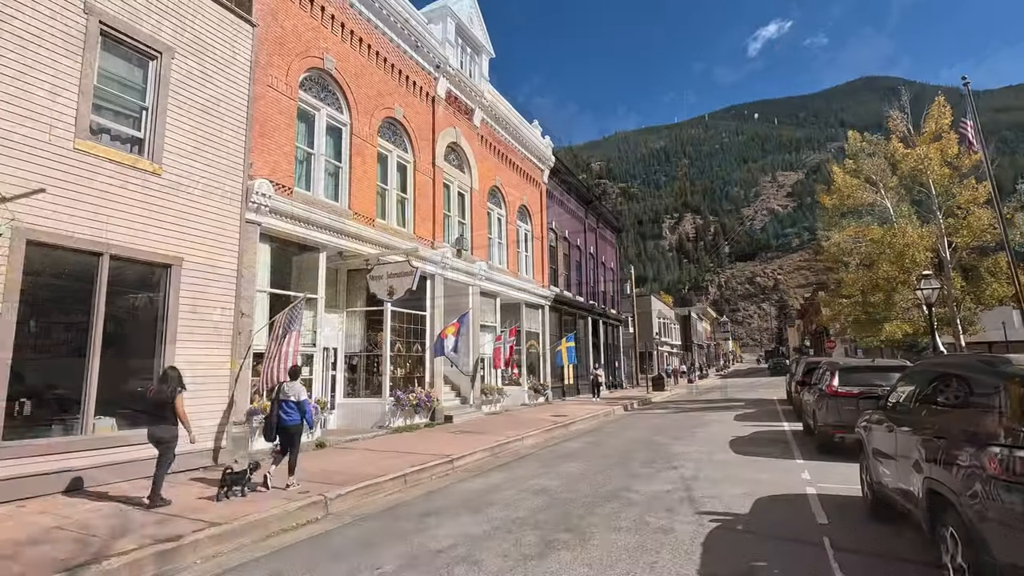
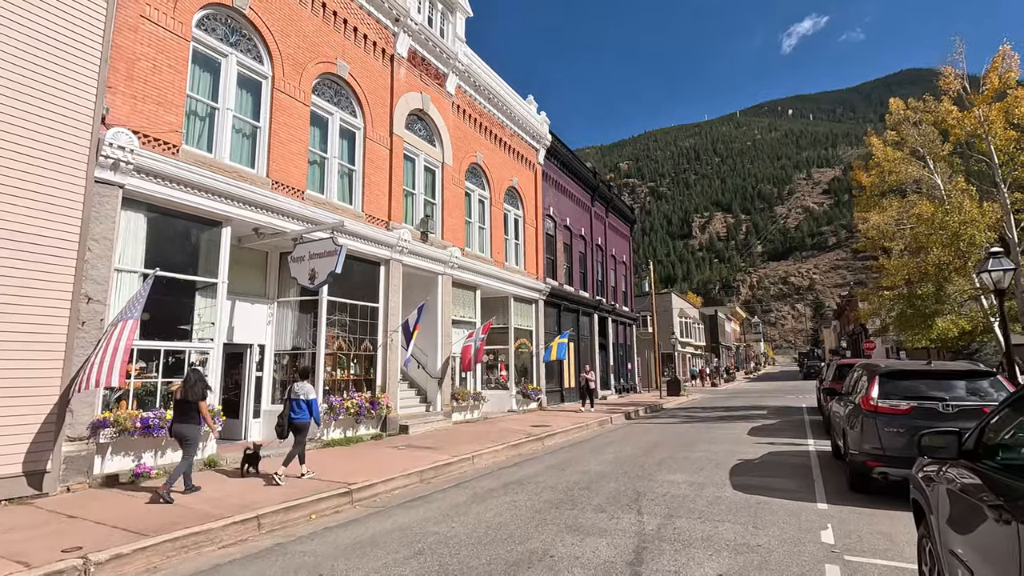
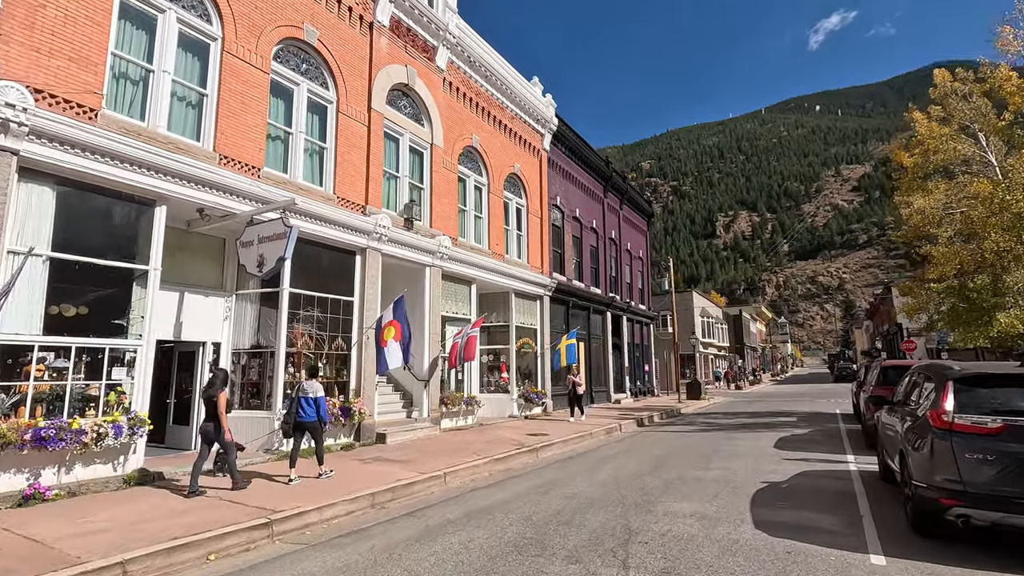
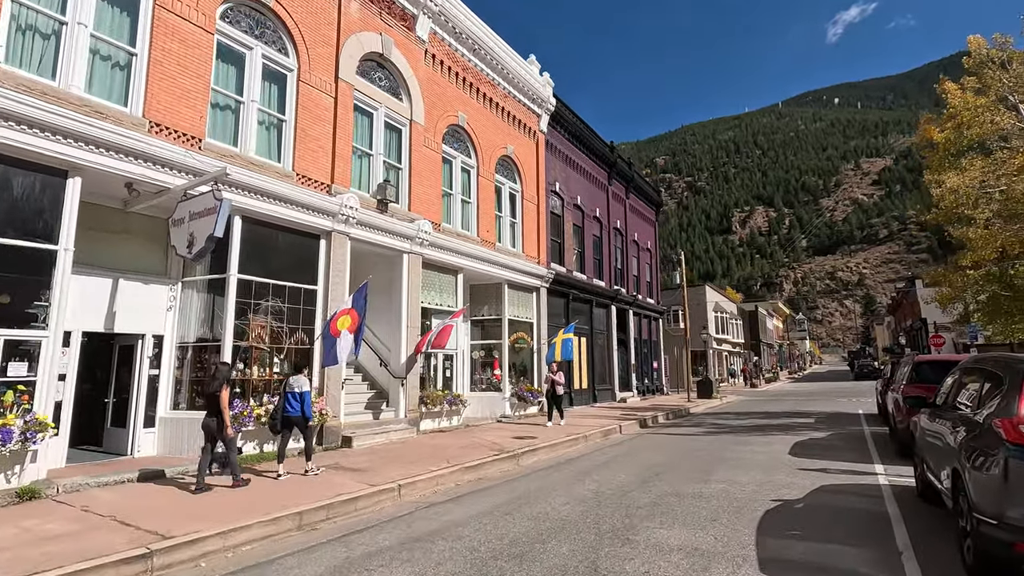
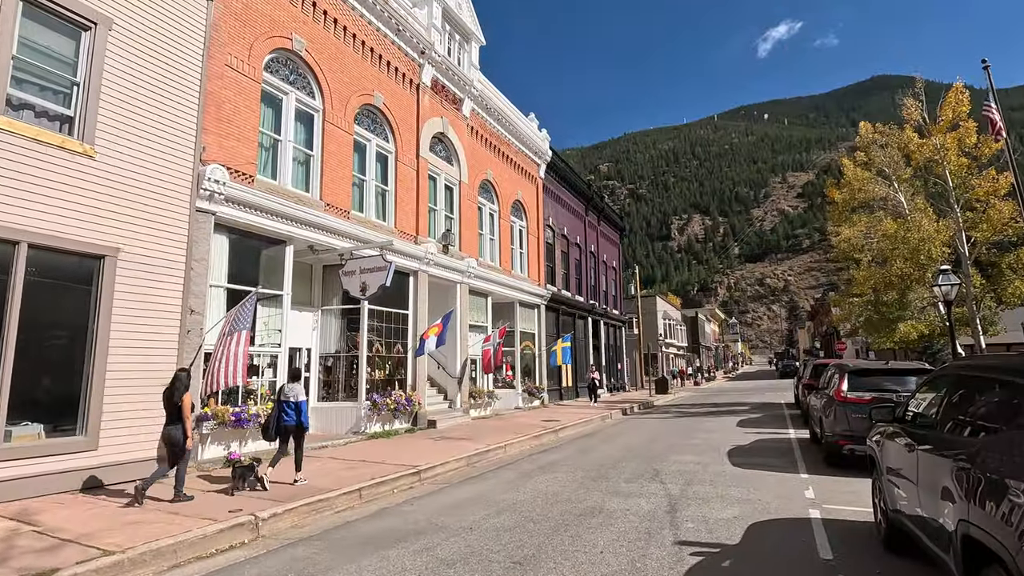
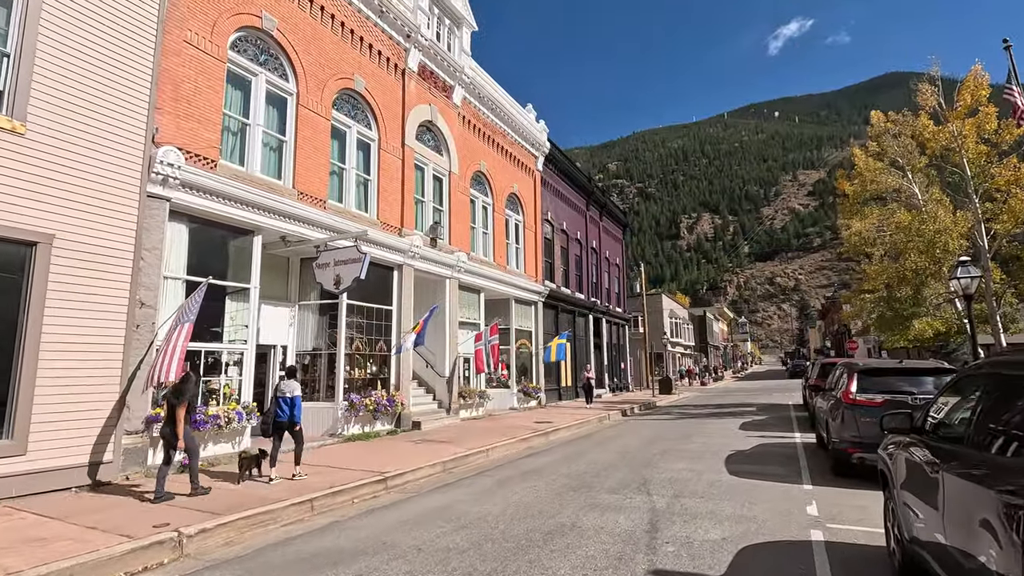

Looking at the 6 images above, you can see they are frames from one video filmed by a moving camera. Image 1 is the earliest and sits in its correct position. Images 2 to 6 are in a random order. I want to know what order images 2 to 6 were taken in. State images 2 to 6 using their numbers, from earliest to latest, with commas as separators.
5, 6, 2, 3, 4
